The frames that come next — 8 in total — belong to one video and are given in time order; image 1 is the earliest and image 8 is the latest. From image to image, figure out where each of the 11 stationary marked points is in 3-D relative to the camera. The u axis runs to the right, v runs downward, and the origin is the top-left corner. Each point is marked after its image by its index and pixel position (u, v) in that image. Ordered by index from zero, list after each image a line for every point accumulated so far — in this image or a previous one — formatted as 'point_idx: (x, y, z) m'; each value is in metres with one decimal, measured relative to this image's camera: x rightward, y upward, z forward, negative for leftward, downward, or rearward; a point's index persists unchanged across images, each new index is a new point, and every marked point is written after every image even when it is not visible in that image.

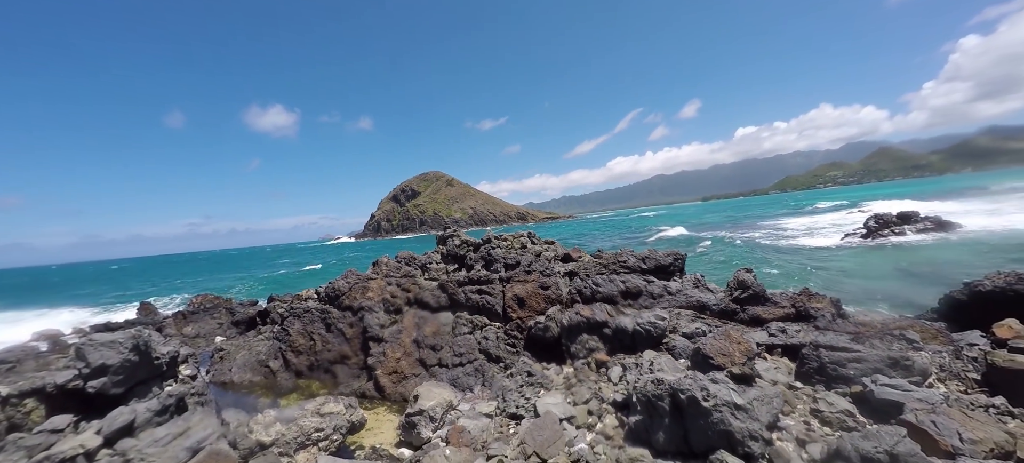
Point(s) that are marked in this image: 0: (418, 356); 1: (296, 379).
0: (-2.6, -3.4, +10.6) m
1: (-6.7, -4.5, +11.7) m
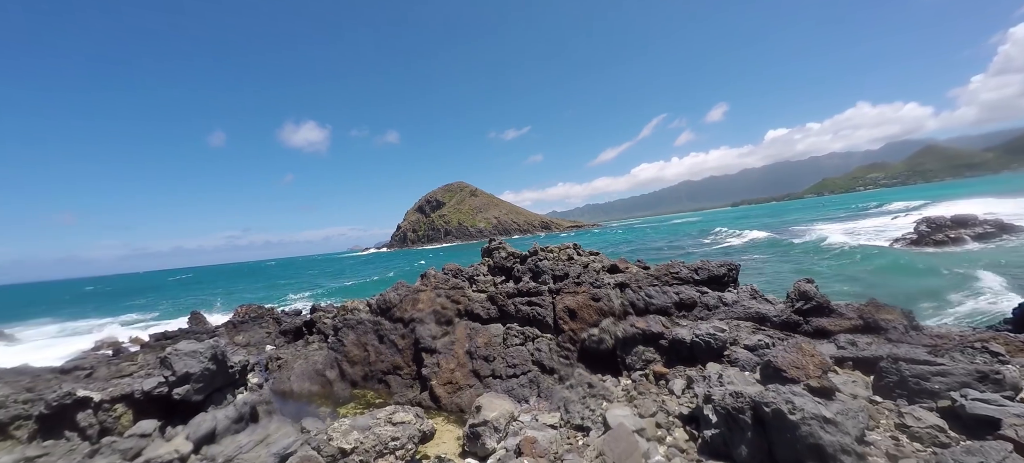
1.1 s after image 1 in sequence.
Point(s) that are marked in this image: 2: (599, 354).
0: (-1.1, -3.8, +10.8) m
1: (-5.2, -5.0, +12.2) m
2: (+2.3, -3.2, +9.9) m
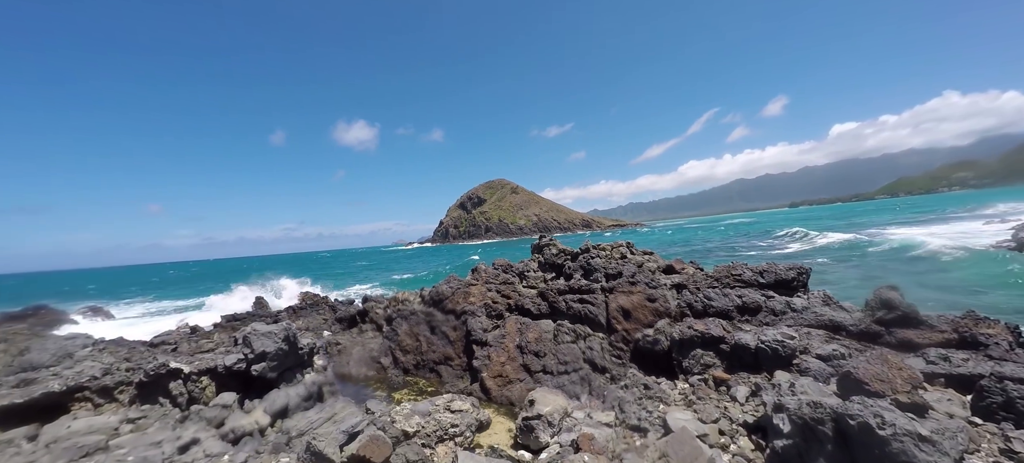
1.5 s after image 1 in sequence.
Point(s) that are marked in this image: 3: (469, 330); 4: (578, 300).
0: (+0.3, -3.7, +10.9) m
1: (-3.6, -4.8, +12.7) m
2: (+3.6, -3.1, +9.7) m
3: (-1.4, -3.1, +12.1) m
4: (+2.1, -2.1, +11.7) m
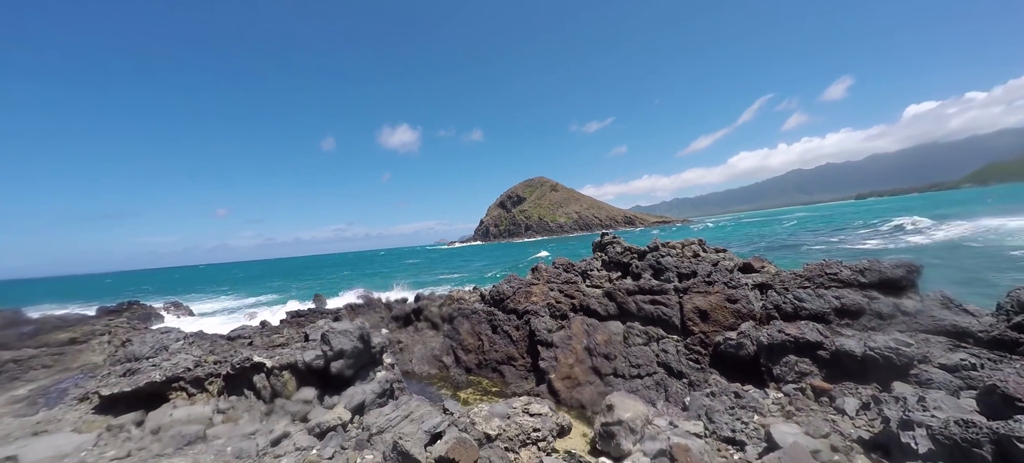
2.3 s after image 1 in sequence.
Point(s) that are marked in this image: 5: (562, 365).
0: (+2.2, -3.7, +10.6) m
1: (-1.5, -4.7, +12.8) m
2: (+5.3, -3.0, +9.0) m
3: (+0.7, -3.1, +11.9) m
4: (+4.0, -2.0, +11.2) m
5: (+1.4, -3.7, +10.7) m
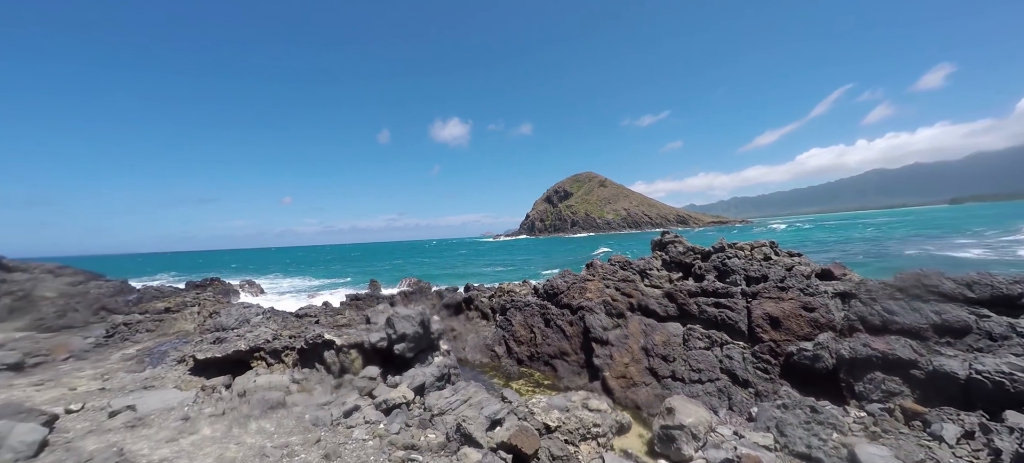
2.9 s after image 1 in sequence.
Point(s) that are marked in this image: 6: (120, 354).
0: (+3.7, -3.6, +10.4) m
1: (+0.2, -4.5, +13.0) m
2: (+6.6, -3.1, +8.4) m
3: (+2.3, -3.0, +11.9) m
4: (+5.6, -2.0, +10.7) m
5: (+2.9, -3.7, +10.6) m
6: (-15.7, -4.9, +15.4) m
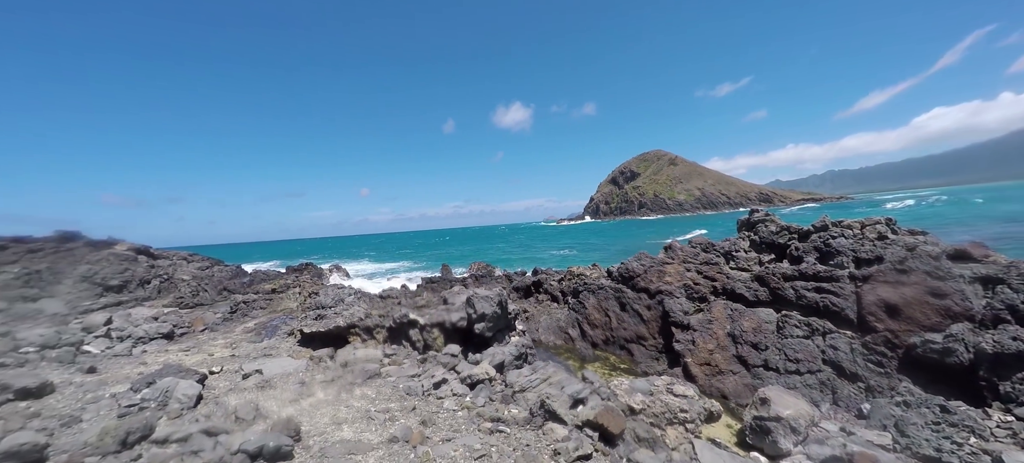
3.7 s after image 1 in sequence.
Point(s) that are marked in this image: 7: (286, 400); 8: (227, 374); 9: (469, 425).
0: (+5.7, -3.1, +9.8) m
1: (+2.8, -3.9, +13.0) m
2: (+8.3, -2.6, +7.4) m
3: (+4.6, -2.4, +11.5) m
4: (+7.6, -1.5, +9.8) m
5: (+5.0, -3.1, +10.1) m
6: (-12.6, -4.5, +18.0) m
7: (-5.2, -3.9, +8.9) m
8: (-8.2, -4.1, +11.1) m
9: (-0.8, -3.6, +7.2) m
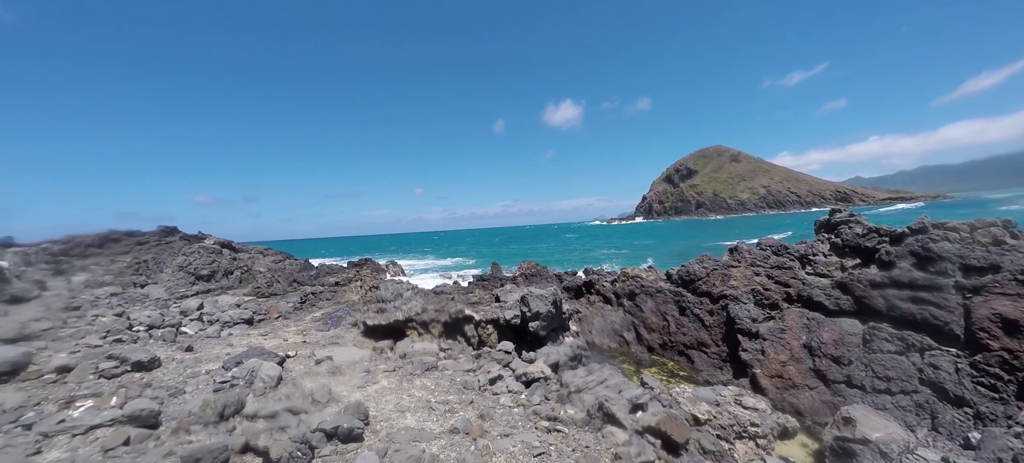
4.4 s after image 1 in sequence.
0: (+7.0, -3.1, +9.0) m
1: (+4.5, -4.0, +12.5) m
2: (+9.3, -2.7, +6.3) m
3: (+6.2, -2.4, +10.8) m
4: (+9.0, -1.5, +8.7) m
5: (+6.4, -3.2, +9.4) m
6: (-10.1, -4.3, +19.4) m
7: (-3.9, -3.8, +9.5) m
8: (-6.6, -4.0, +12.0) m
9: (+0.3, -3.6, +7.2) m
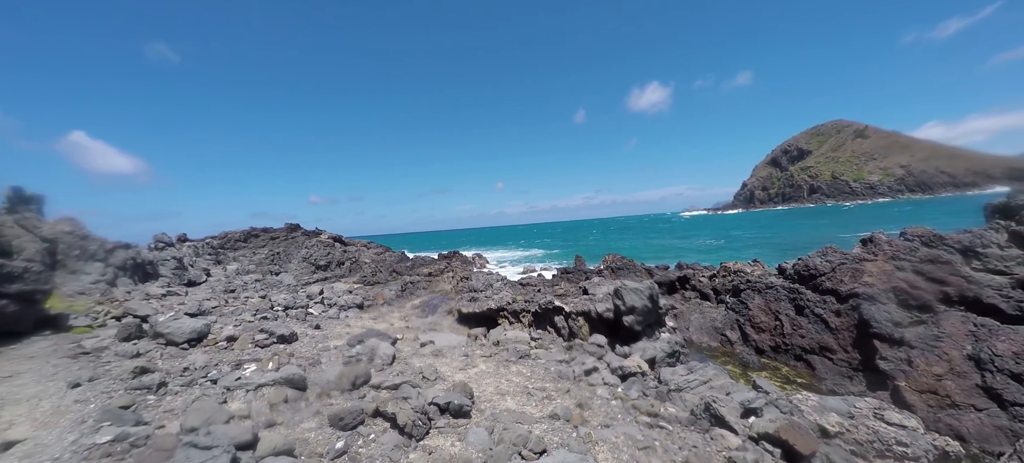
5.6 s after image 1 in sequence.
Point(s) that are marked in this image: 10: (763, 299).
0: (+9.1, -2.9, +7.4) m
1: (+7.4, -3.7, +11.4) m
2: (+10.8, -2.5, +4.3) m
3: (+8.7, -2.2, +9.4) m
4: (+10.9, -1.3, +6.7) m
5: (+8.5, -2.9, +8.0) m
6: (-5.4, -4.0, +21.2) m
7: (-1.5, -3.6, +10.2) m
8: (-3.6, -3.8, +13.3) m
9: (+2.1, -3.4, +7.1) m
10: (+7.9, -2.1, +12.1) m
